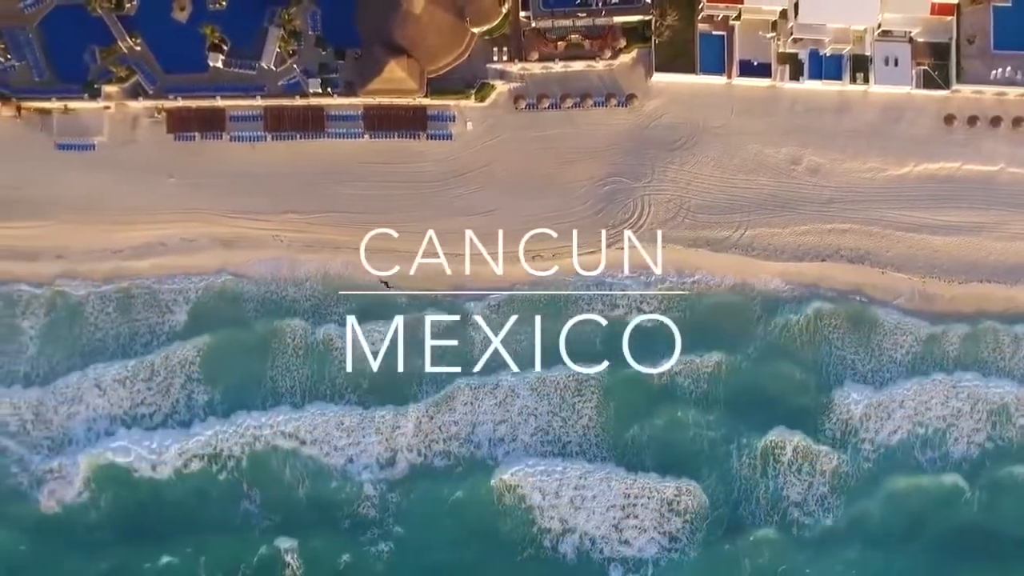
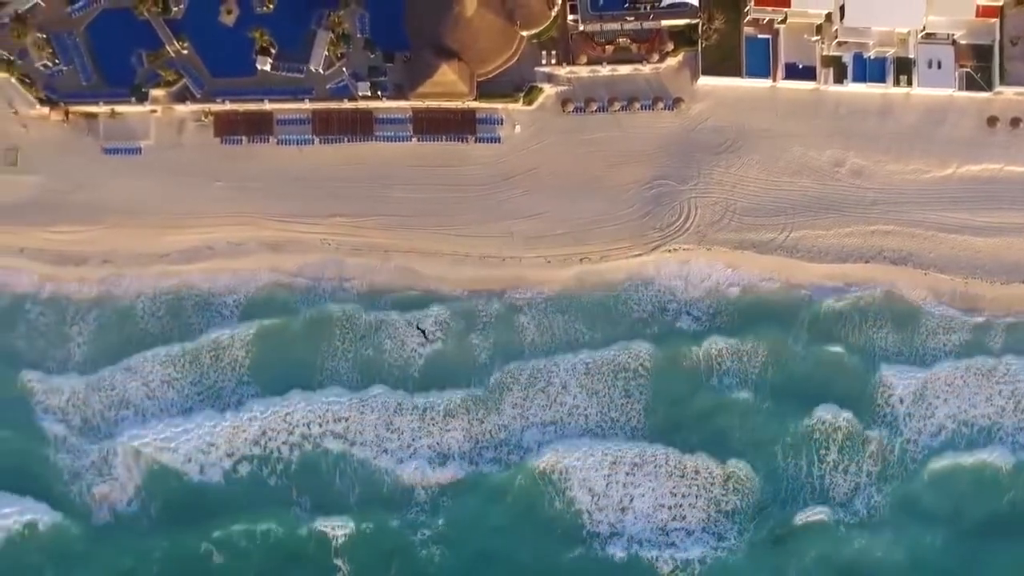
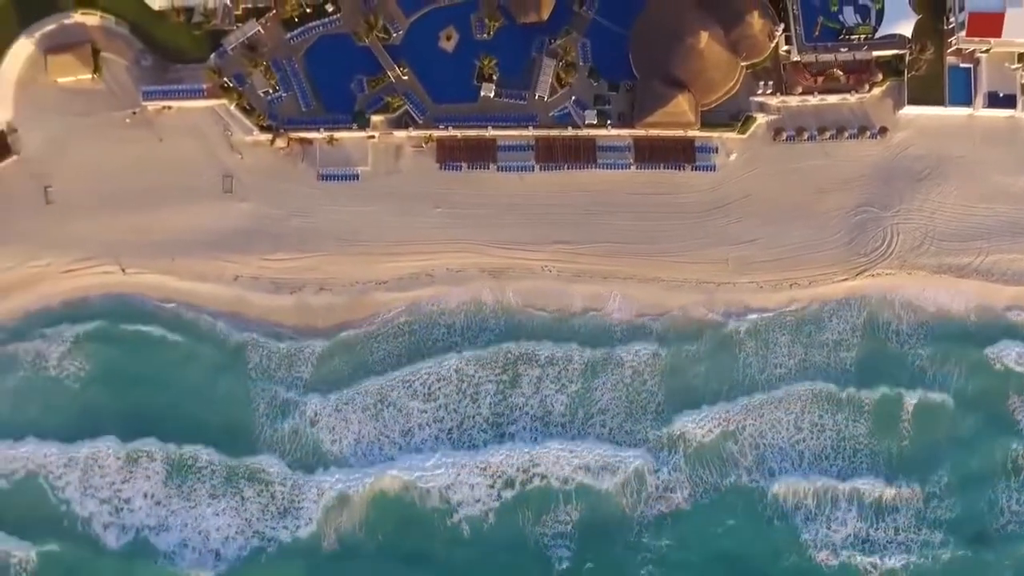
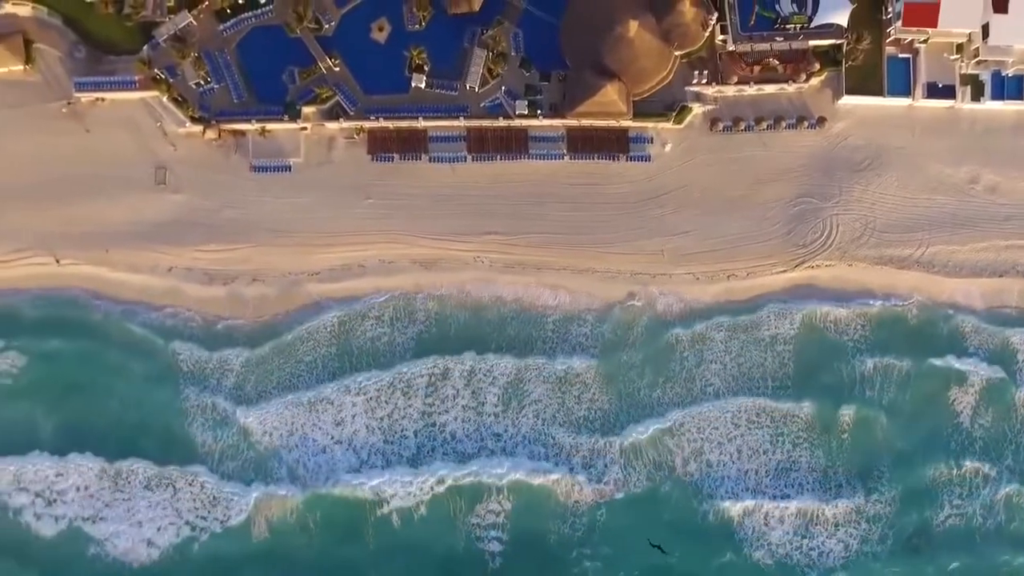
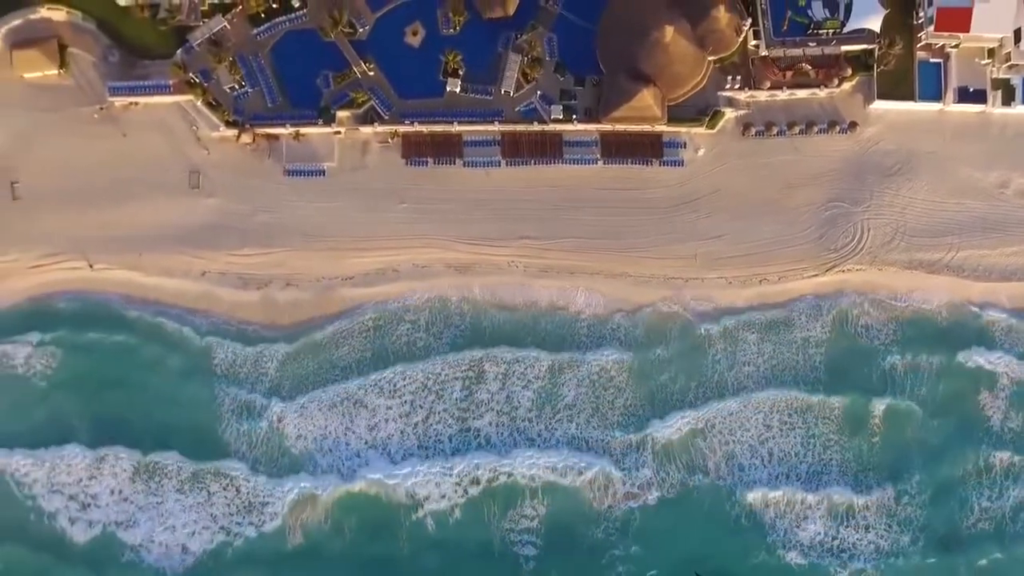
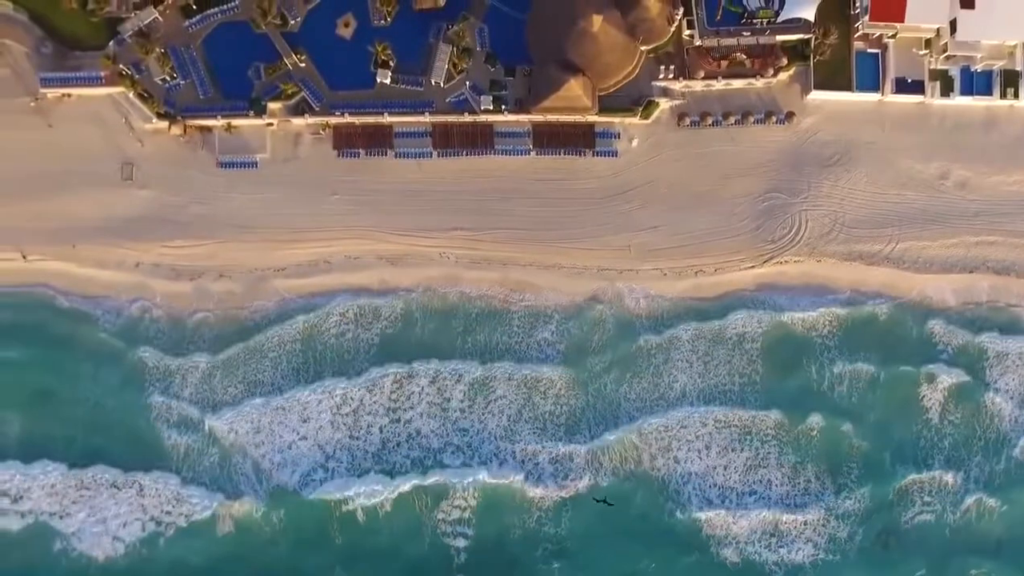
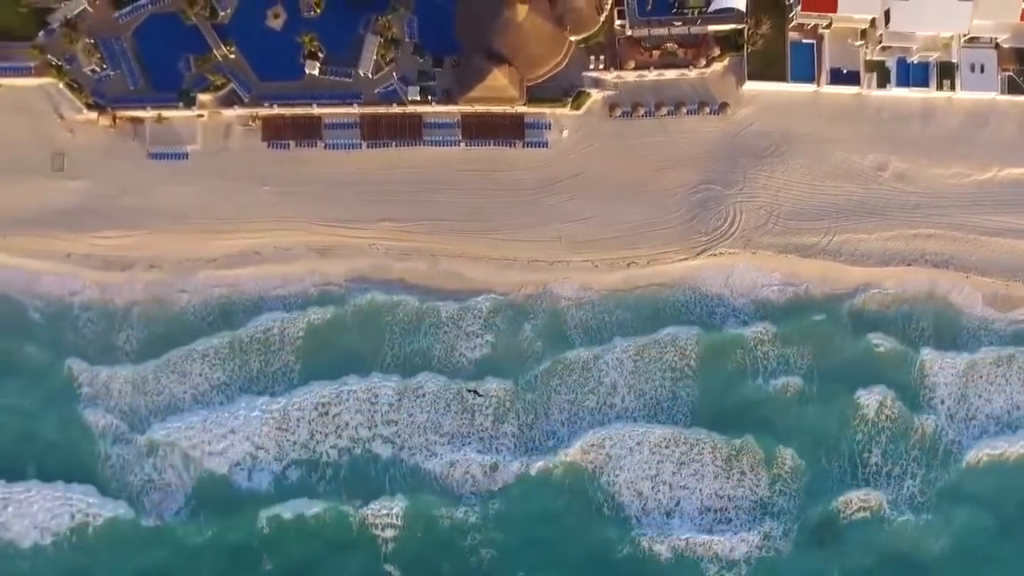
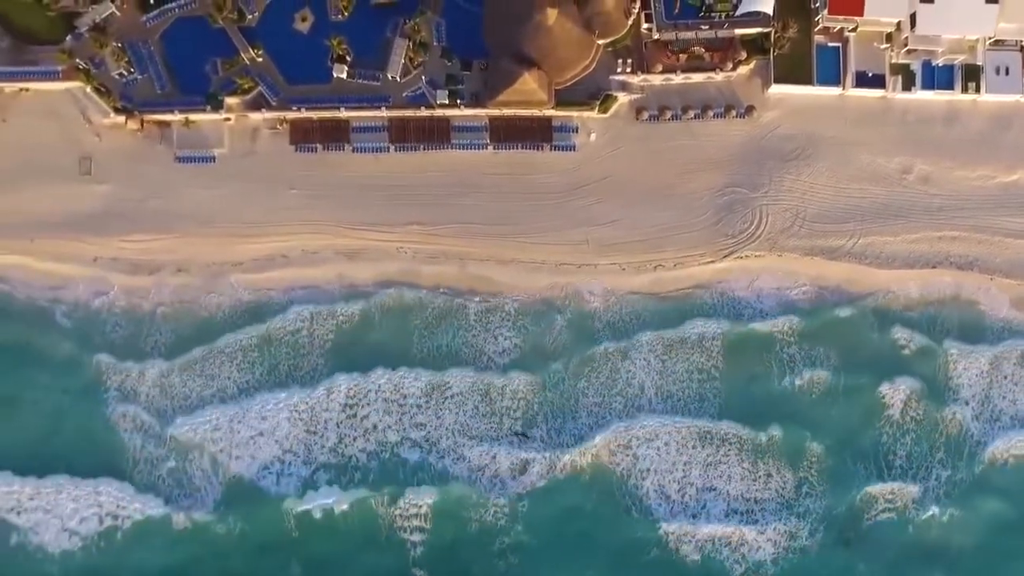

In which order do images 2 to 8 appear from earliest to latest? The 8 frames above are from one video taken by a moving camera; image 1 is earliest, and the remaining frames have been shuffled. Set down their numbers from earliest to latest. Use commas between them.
2, 7, 8, 6, 4, 5, 3
